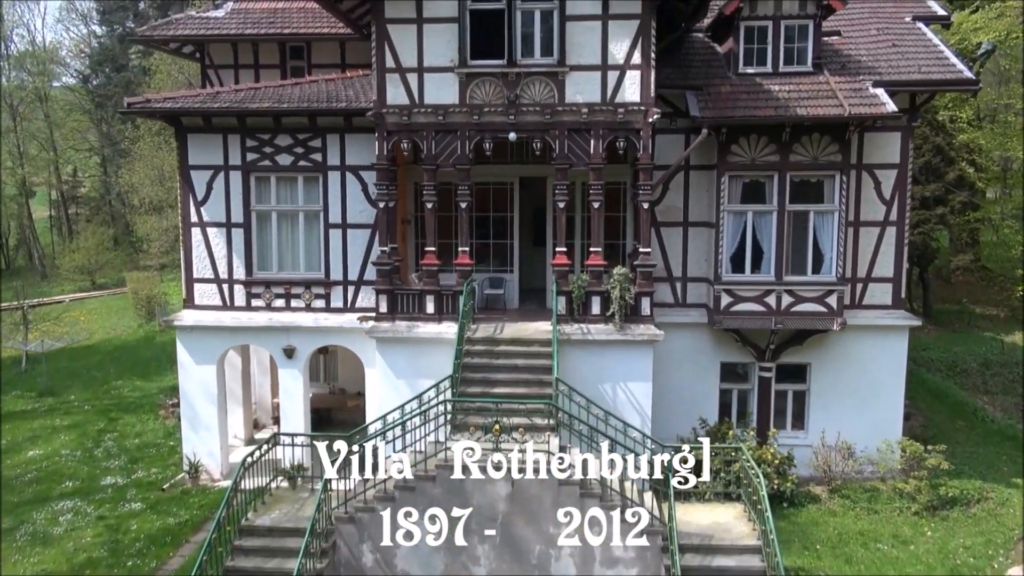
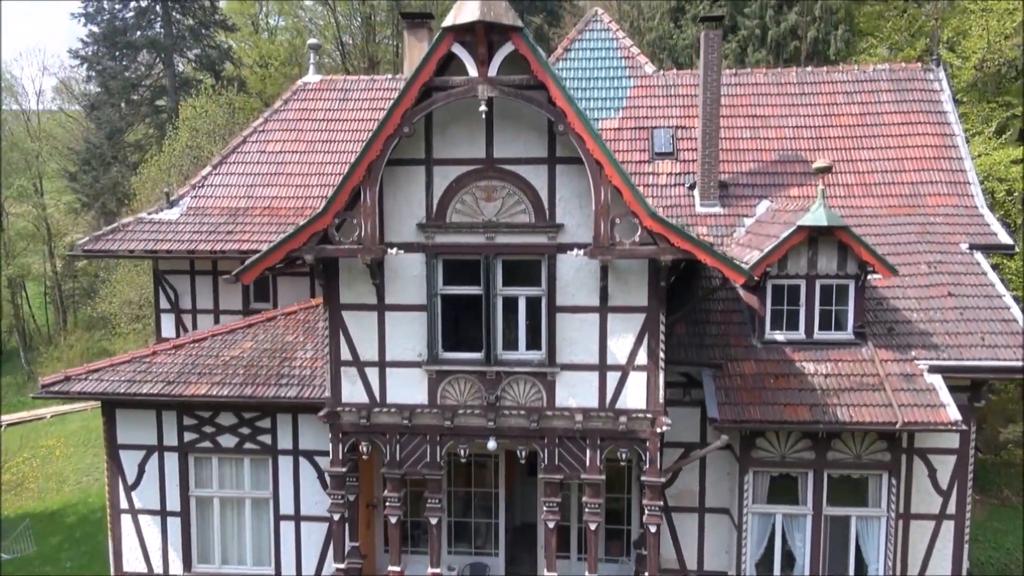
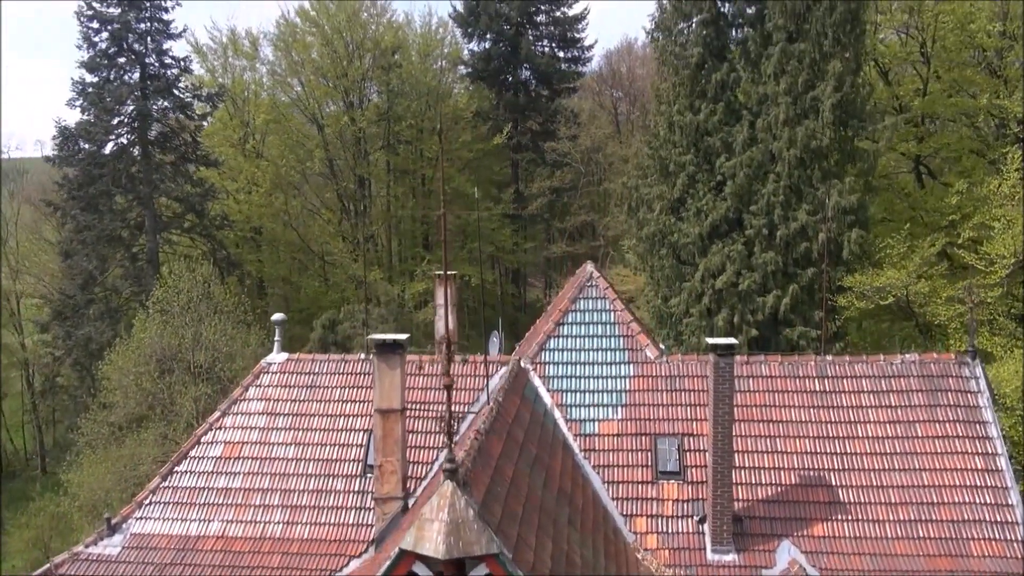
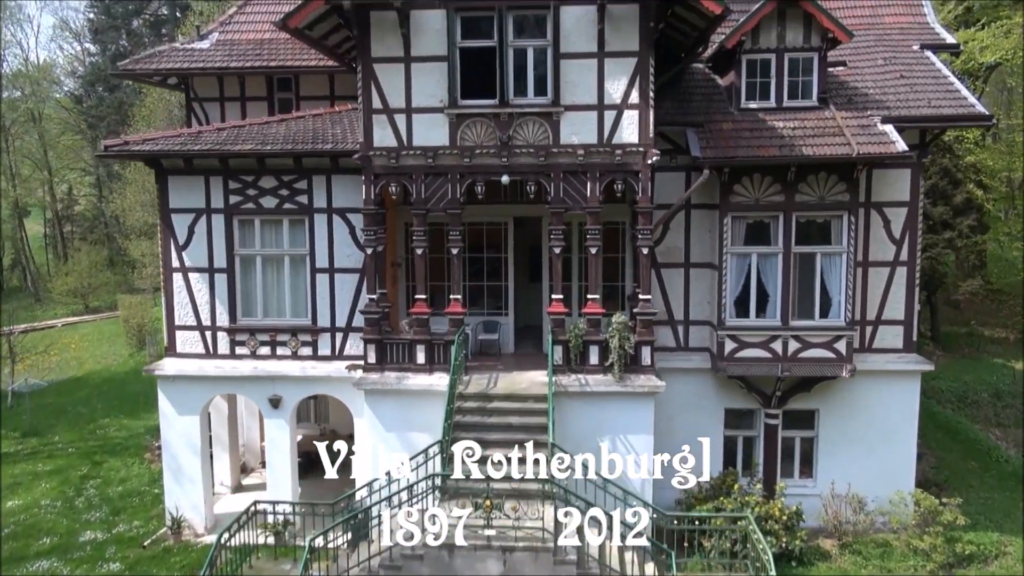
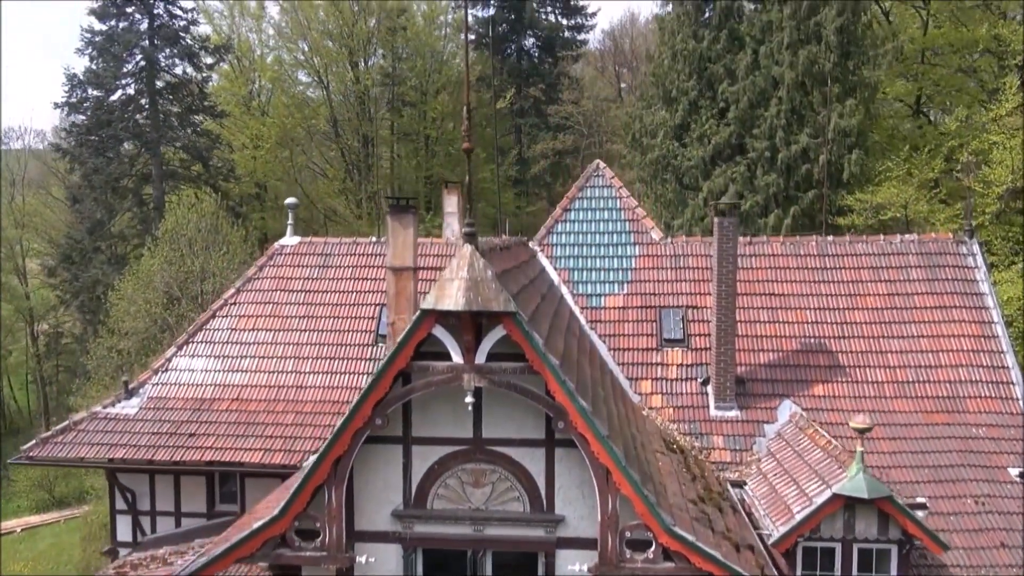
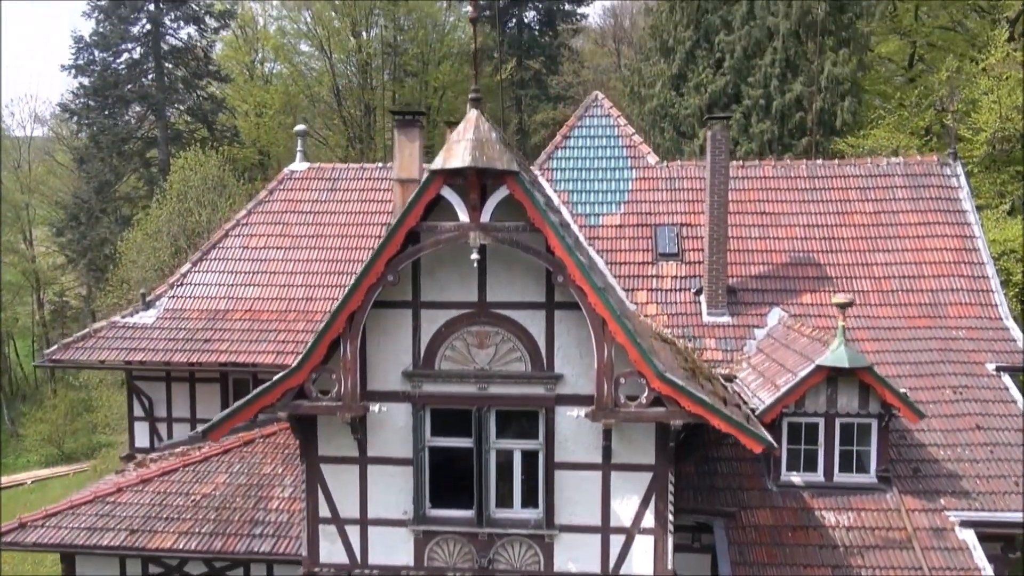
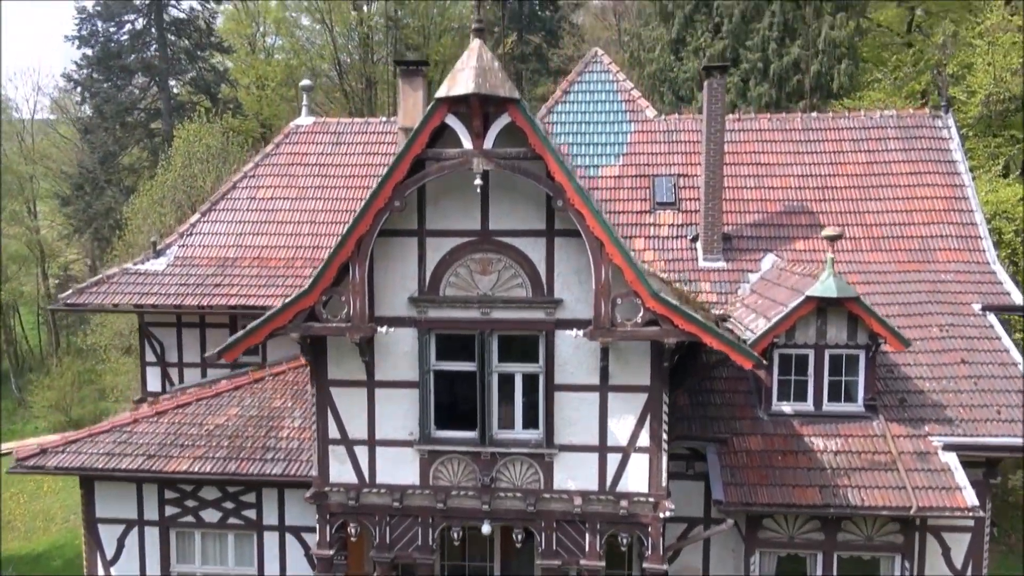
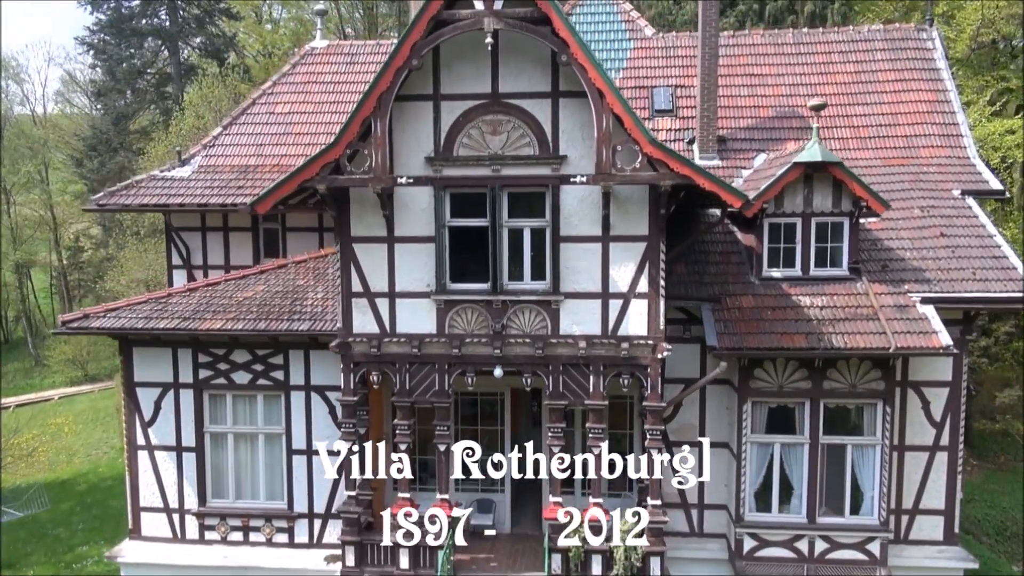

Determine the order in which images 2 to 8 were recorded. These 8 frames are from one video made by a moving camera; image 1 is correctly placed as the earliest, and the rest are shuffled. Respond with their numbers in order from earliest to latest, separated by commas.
4, 8, 2, 7, 6, 5, 3
